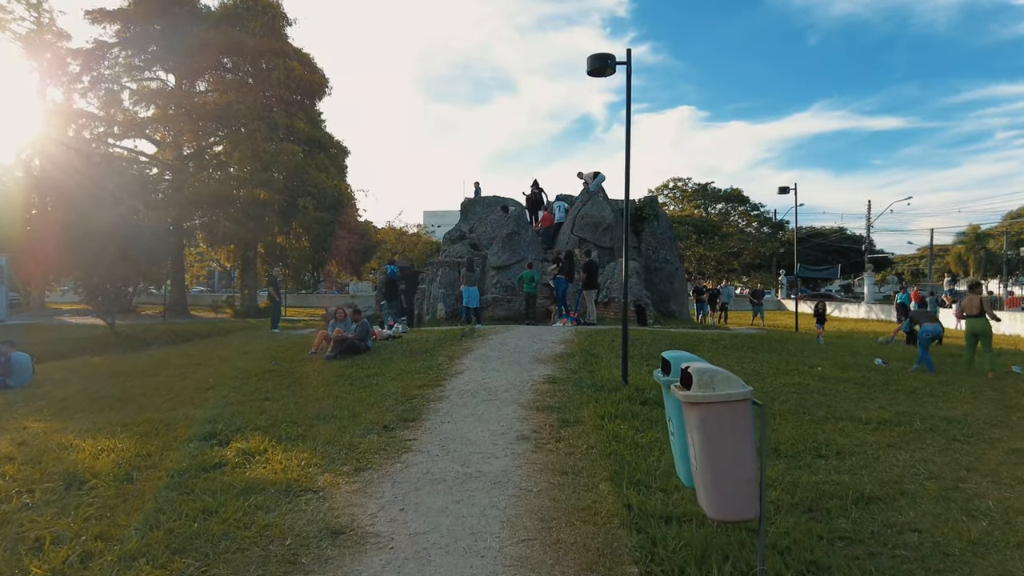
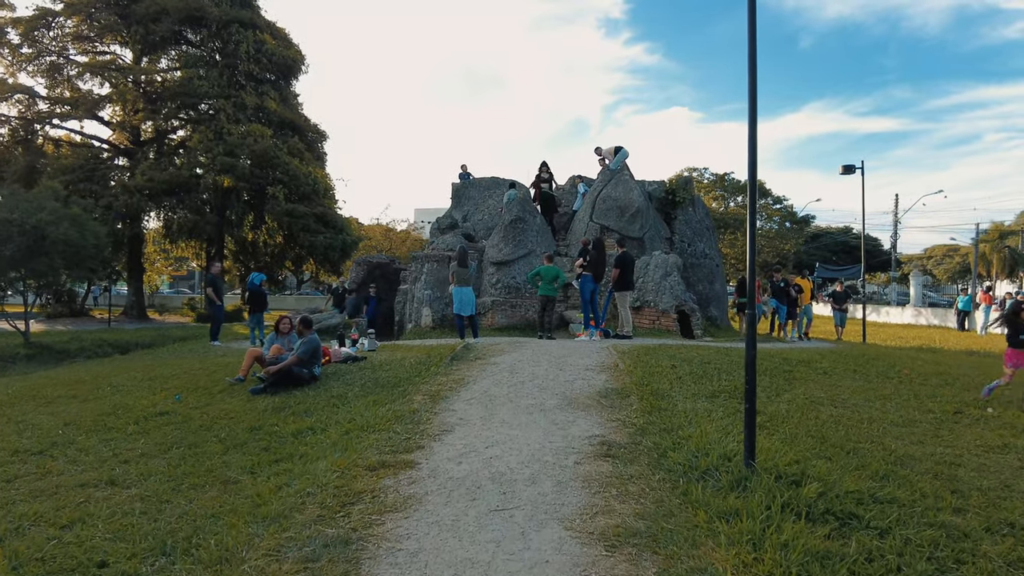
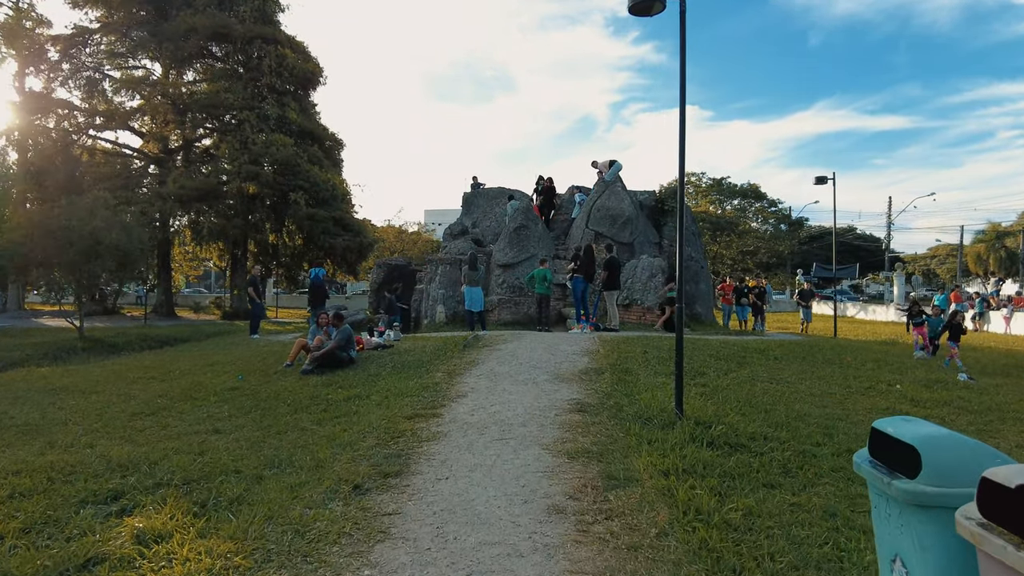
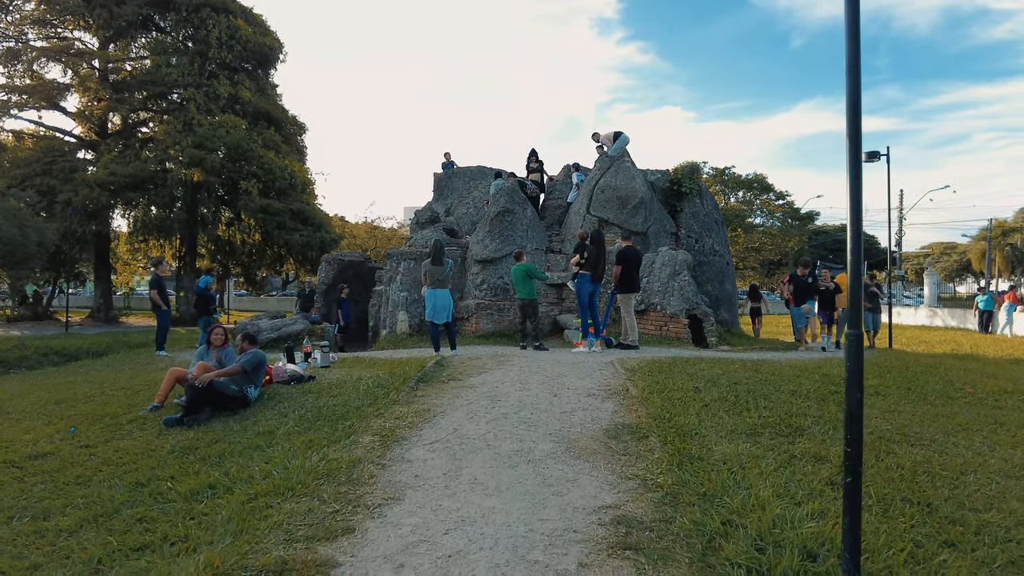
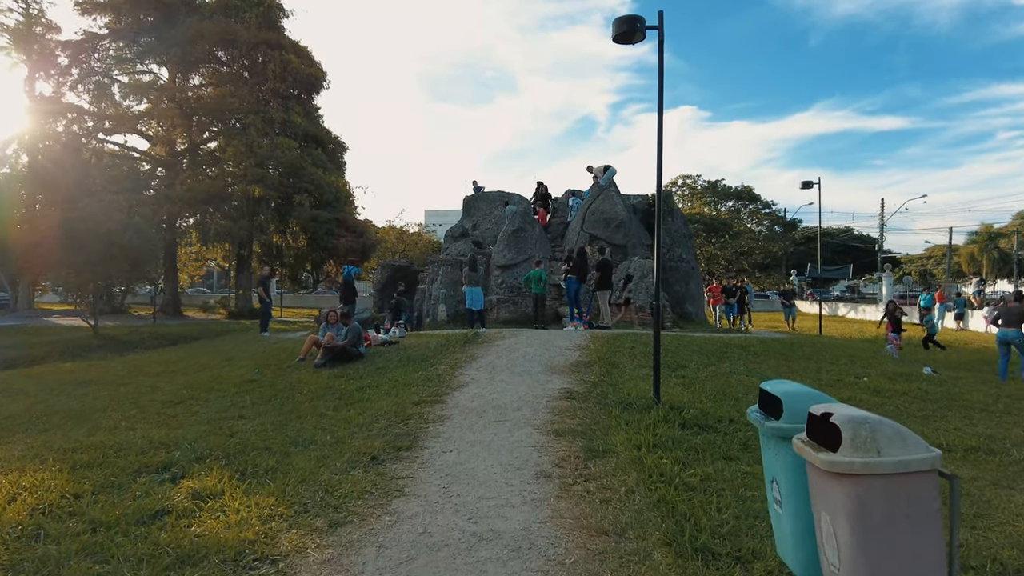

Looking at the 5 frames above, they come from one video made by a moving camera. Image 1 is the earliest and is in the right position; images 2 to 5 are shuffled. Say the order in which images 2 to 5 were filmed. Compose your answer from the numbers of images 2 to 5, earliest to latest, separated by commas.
5, 3, 2, 4
